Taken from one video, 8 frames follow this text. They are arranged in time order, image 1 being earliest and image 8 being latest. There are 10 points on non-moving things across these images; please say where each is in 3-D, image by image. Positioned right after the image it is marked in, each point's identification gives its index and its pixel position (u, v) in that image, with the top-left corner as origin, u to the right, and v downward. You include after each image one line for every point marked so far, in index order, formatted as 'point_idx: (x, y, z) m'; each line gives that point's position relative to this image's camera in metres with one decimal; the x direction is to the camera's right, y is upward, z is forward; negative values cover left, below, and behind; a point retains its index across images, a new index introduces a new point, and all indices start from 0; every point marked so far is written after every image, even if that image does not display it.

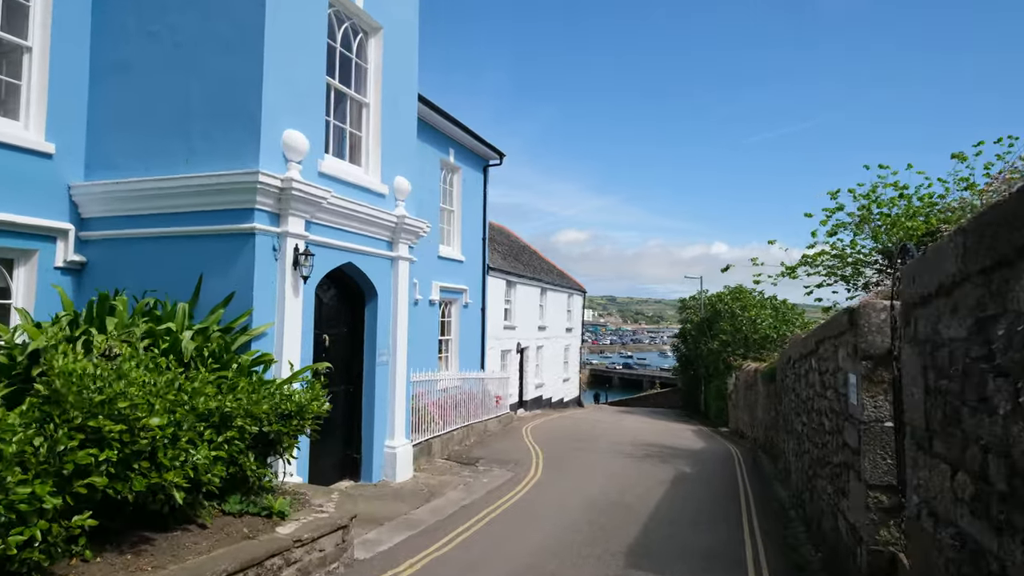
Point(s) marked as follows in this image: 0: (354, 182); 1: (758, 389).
0: (-2.1, +1.4, +8.0) m
1: (+7.2, -2.9, +17.8) m
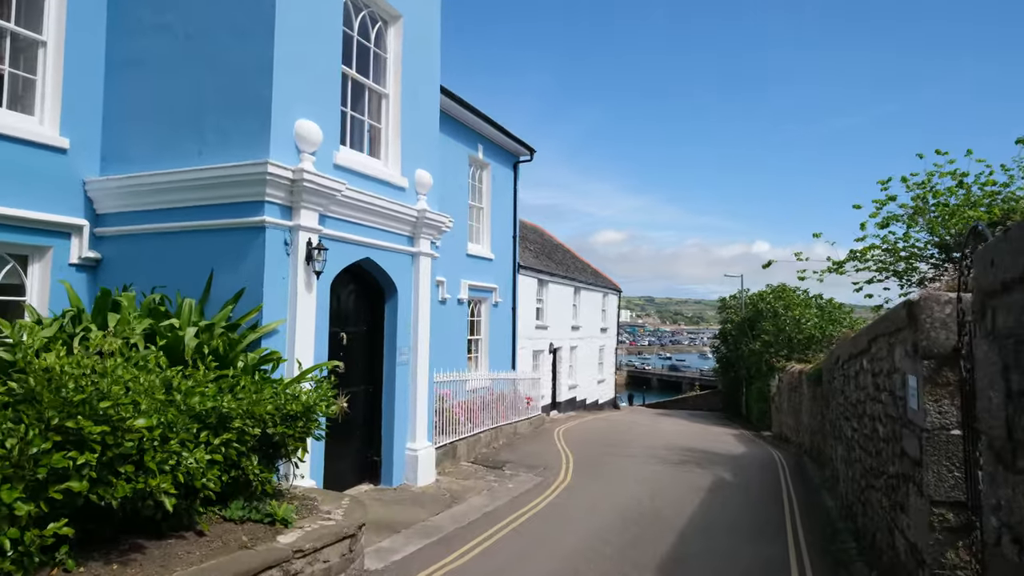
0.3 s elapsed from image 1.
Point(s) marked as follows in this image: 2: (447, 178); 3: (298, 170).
0: (-1.8, +1.4, +7.7) m
1: (+8.0, -2.9, +17.0) m
2: (-1.6, +2.6, +14.7) m
3: (-2.2, +1.2, +6.2) m
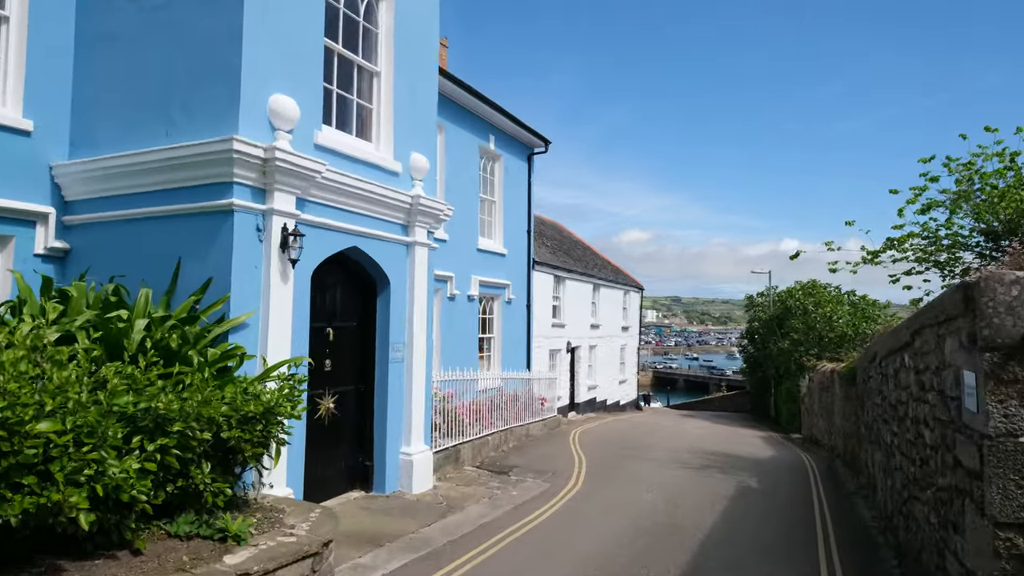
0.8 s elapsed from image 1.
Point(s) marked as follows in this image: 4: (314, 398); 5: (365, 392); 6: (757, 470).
0: (-1.8, +1.5, +7.2) m
1: (+8.4, -2.7, +16.0) m
2: (-1.3, +2.7, +14.2) m
3: (-2.2, +1.3, +5.7) m
4: (-2.2, -1.2, +6.8) m
5: (-1.8, -1.3, +7.6) m
6: (+4.9, -3.6, +12.2) m
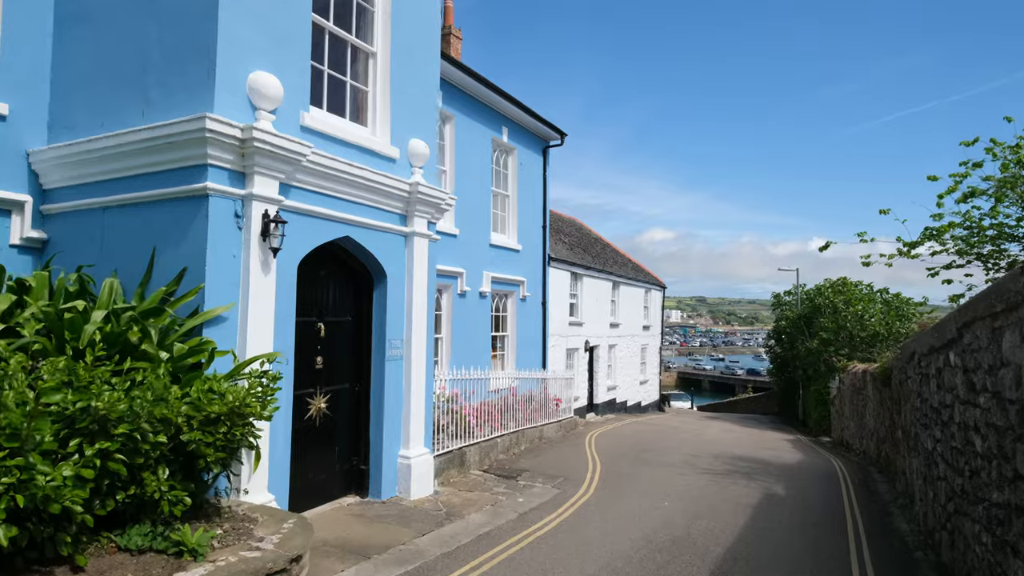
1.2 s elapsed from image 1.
0: (-1.8, +1.6, +6.7) m
1: (+8.8, -2.6, +15.2) m
2: (-1.0, +2.8, +13.7) m
3: (-2.3, +1.4, +5.3) m
4: (-2.2, -1.1, +6.4) m
5: (-1.8, -1.2, +7.2) m
6: (+5.1, -3.6, +11.5) m
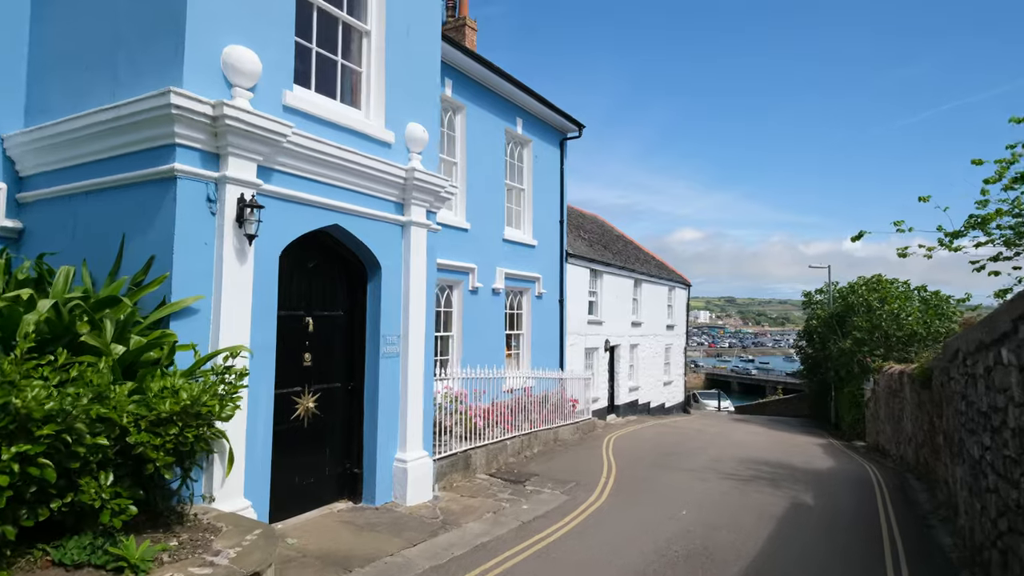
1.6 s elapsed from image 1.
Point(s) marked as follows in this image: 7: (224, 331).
0: (-1.8, +1.7, +6.3) m
1: (+9.2, -2.5, +14.3) m
2: (-0.7, +2.9, +13.3) m
3: (-2.3, +1.5, +4.9) m
4: (-2.2, -1.1, +6.0) m
5: (-1.7, -1.1, +6.8) m
6: (+5.3, -3.5, +10.8) m
7: (-2.3, -0.3, +5.0) m
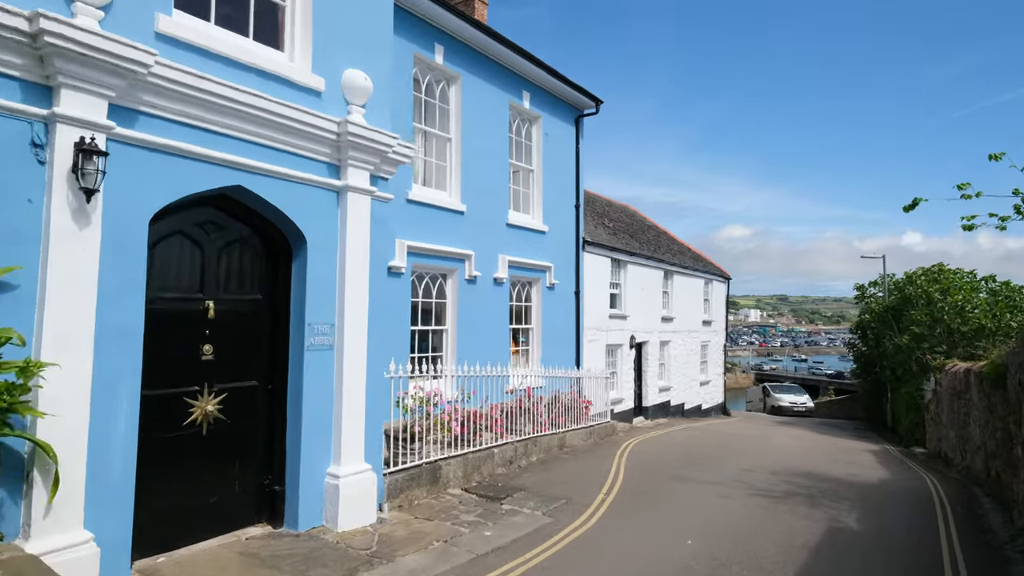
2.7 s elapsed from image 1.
0: (-2.2, +1.9, +5.1) m
1: (+9.3, -2.2, +12.3) m
2: (-0.7, +3.1, +12.0) m
3: (-2.9, +1.7, +3.7) m
4: (-2.6, -0.9, +4.9) m
5: (-2.1, -0.9, +5.6) m
6: (+5.2, -3.2, +9.1) m
7: (-2.9, -0.2, +3.9) m
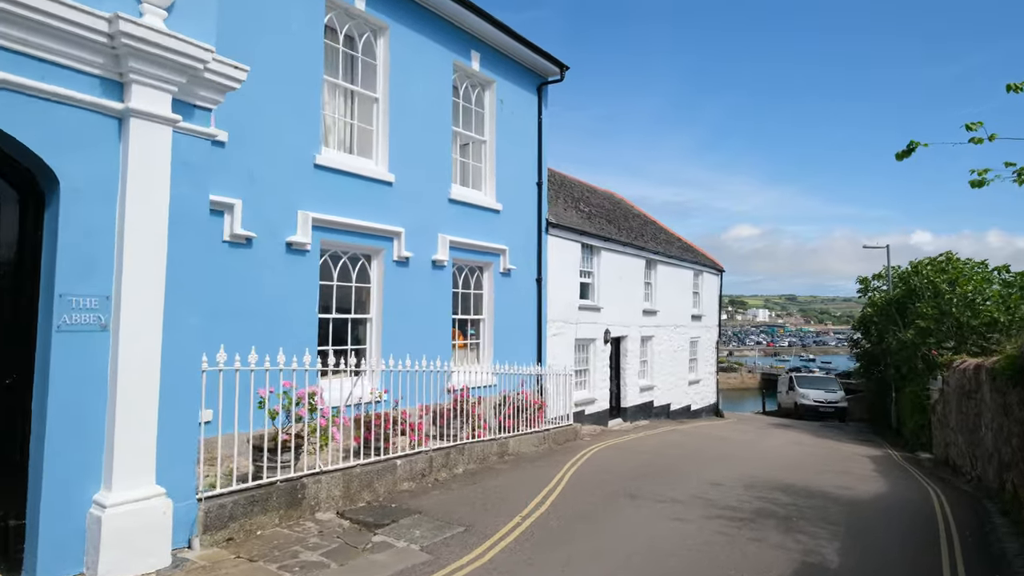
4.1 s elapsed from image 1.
0: (-3.4, +2.2, +3.6) m
1: (+8.2, -1.9, +10.7) m
2: (-1.7, +3.4, +10.5) m
3: (-4.0, +1.9, +2.2) m
4: (-3.8, -0.6, +3.3) m
5: (-3.3, -0.7, +4.1) m
6: (+4.1, -2.9, +7.5) m
7: (-4.0, +0.1, +2.3) m
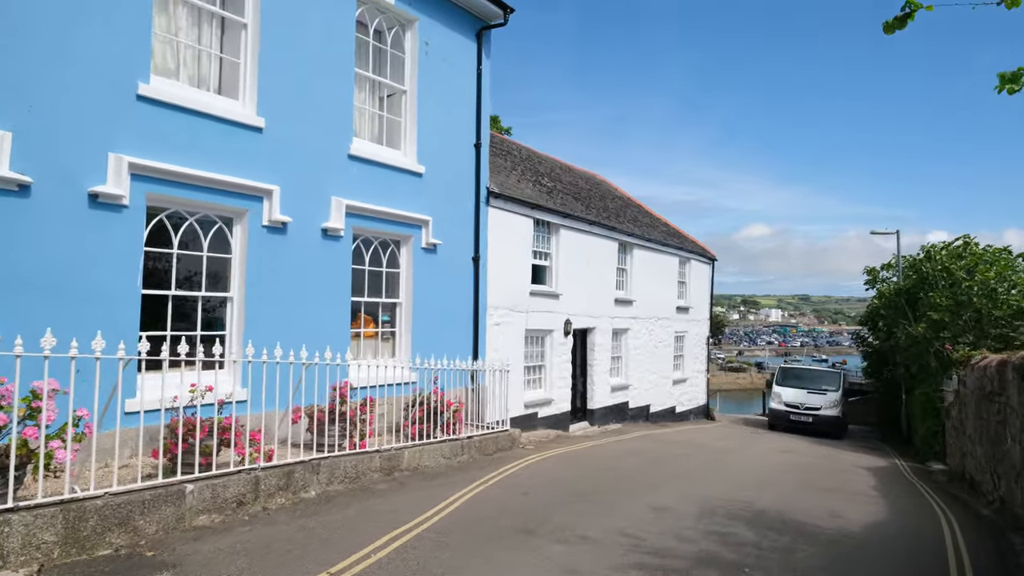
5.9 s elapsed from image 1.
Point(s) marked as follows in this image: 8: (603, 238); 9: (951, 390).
0: (-4.8, +2.5, +1.6) m
1: (+6.9, -1.6, +8.5) m
2: (-3.0, +3.8, +8.5) m
3: (-5.5, +2.3, +0.3) m
4: (-5.2, -0.2, +1.4) m
5: (-4.7, -0.3, +2.1) m
6: (+2.8, -2.6, +5.4) m
7: (-5.5, +0.5, +0.4) m
8: (+2.3, +1.3, +15.6) m
9: (+9.3, -2.2, +13.0) m
